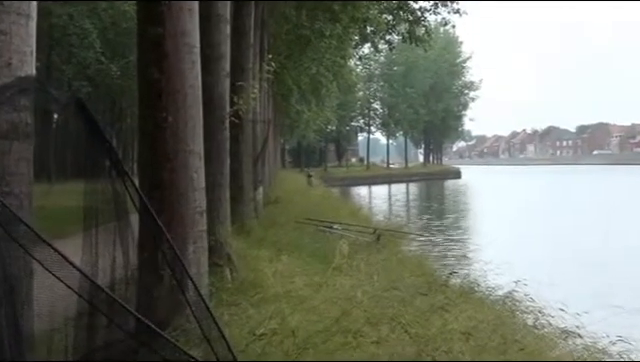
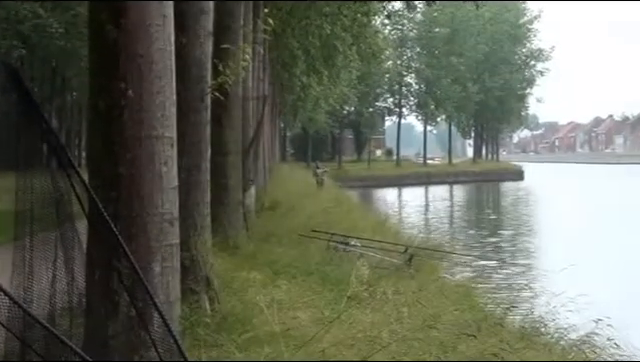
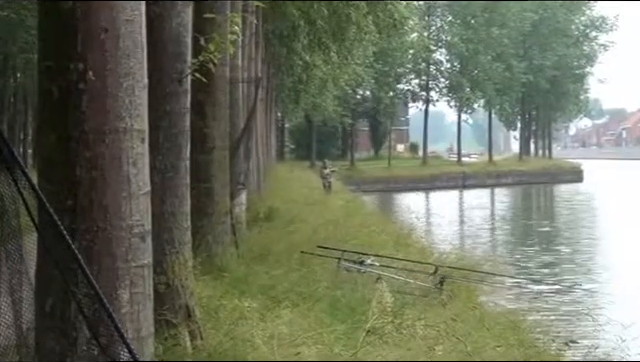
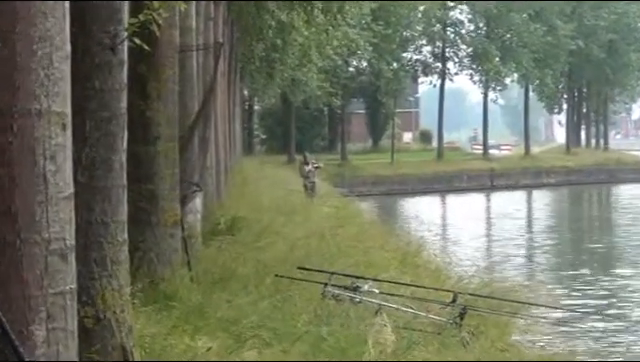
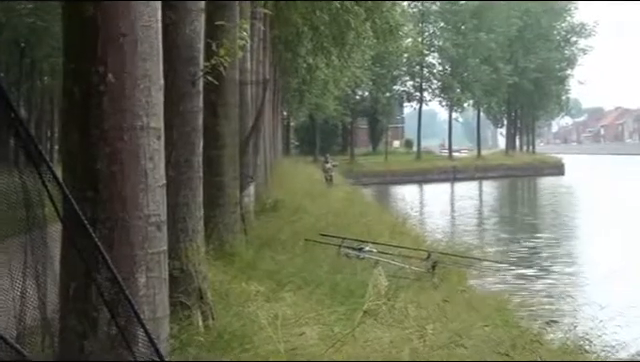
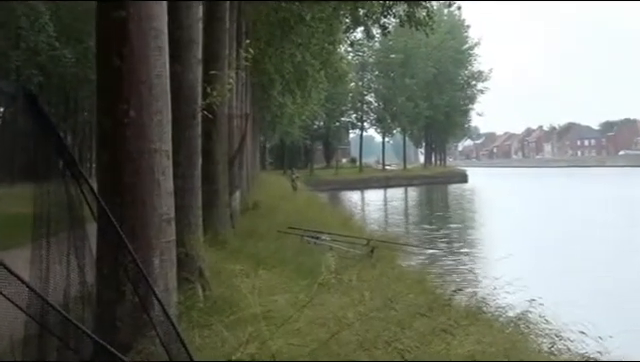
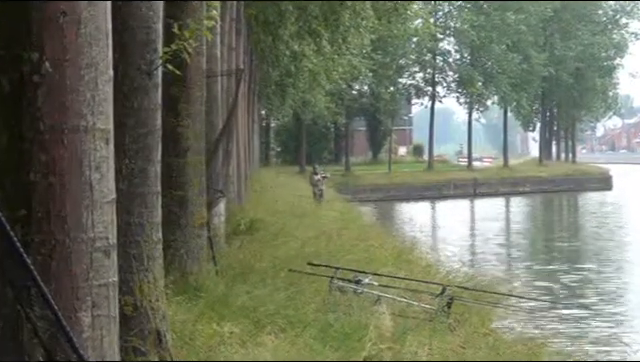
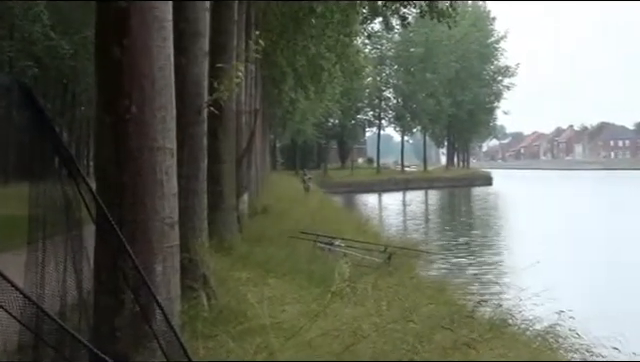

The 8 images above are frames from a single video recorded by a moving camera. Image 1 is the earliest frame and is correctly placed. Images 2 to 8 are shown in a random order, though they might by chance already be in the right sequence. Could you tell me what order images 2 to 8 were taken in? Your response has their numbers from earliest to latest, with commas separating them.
6, 8, 2, 5, 3, 7, 4
